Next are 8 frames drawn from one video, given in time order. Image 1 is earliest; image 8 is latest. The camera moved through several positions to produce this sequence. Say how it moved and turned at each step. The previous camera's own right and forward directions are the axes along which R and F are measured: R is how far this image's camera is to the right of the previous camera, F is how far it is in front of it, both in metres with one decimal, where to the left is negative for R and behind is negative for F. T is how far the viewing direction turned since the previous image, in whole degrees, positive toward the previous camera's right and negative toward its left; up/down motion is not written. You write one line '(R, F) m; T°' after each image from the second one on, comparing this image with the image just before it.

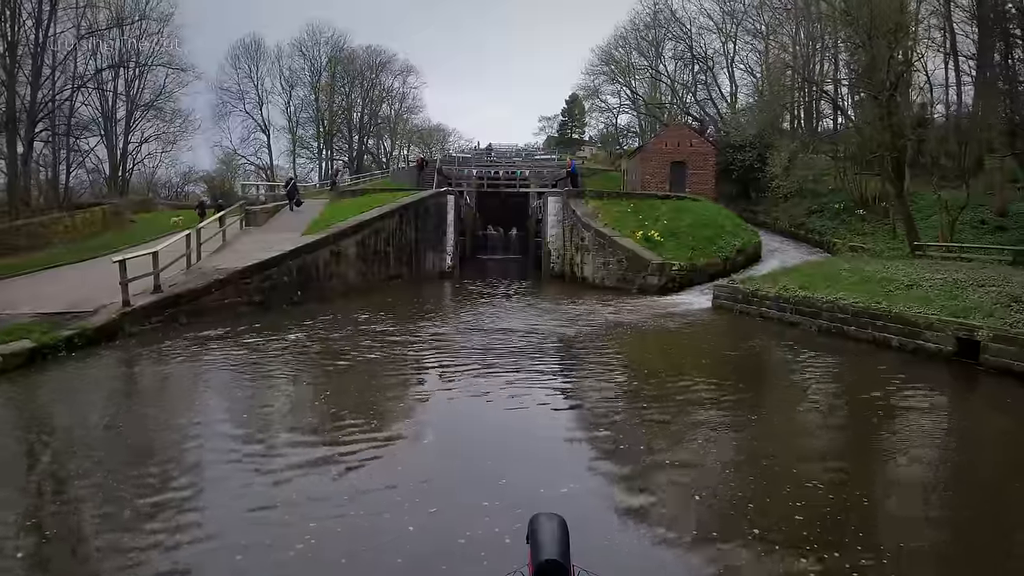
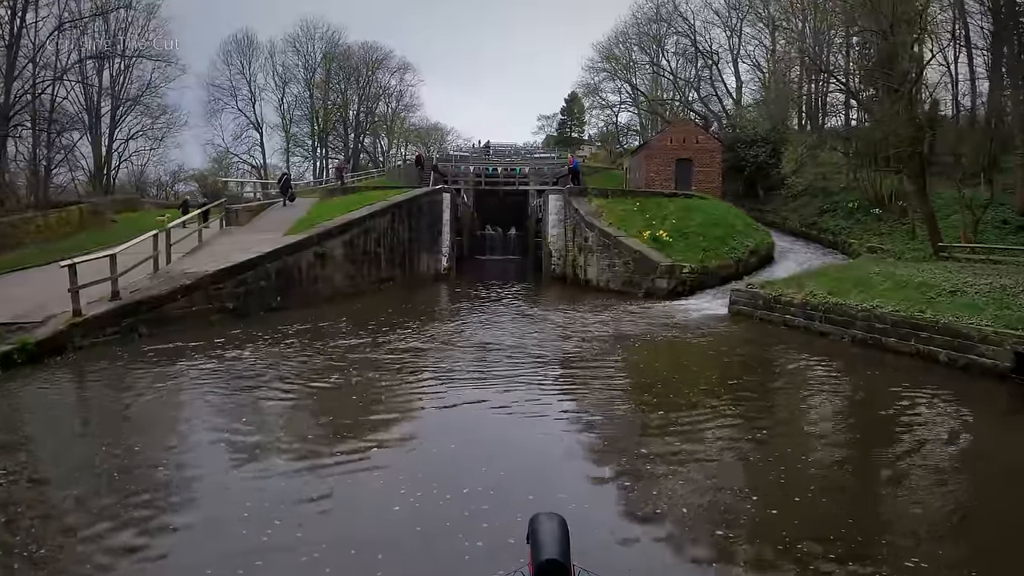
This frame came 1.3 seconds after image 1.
(0.0, +1.3) m; 0°
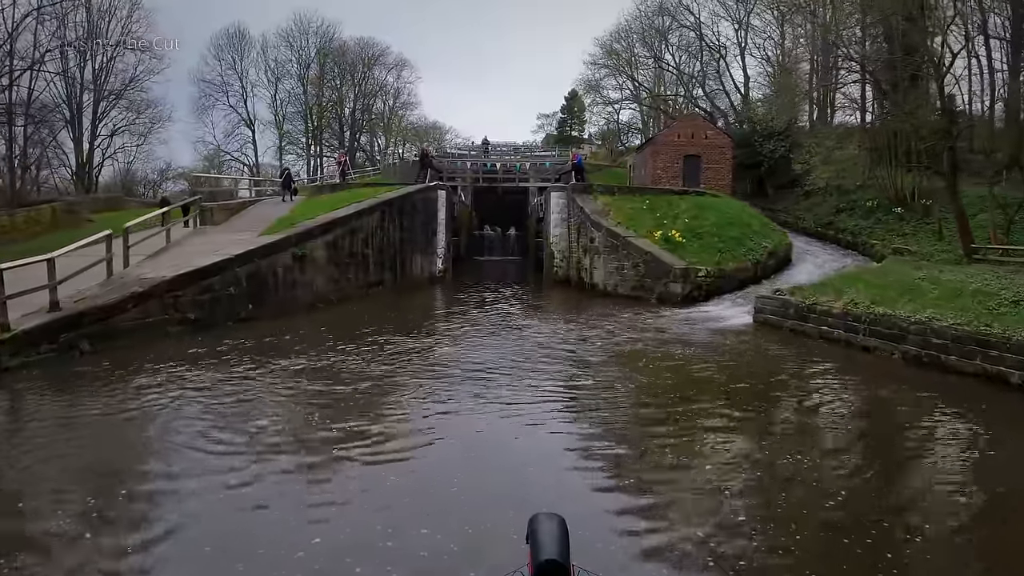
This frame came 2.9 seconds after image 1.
(0.0, +1.5) m; 0°
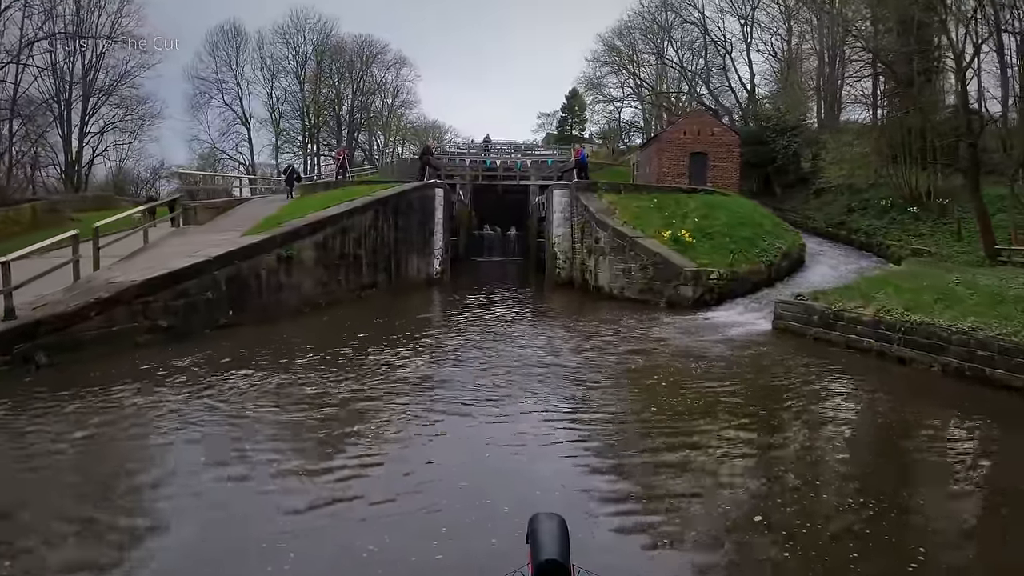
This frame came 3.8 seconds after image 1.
(0.0, +0.9) m; 0°
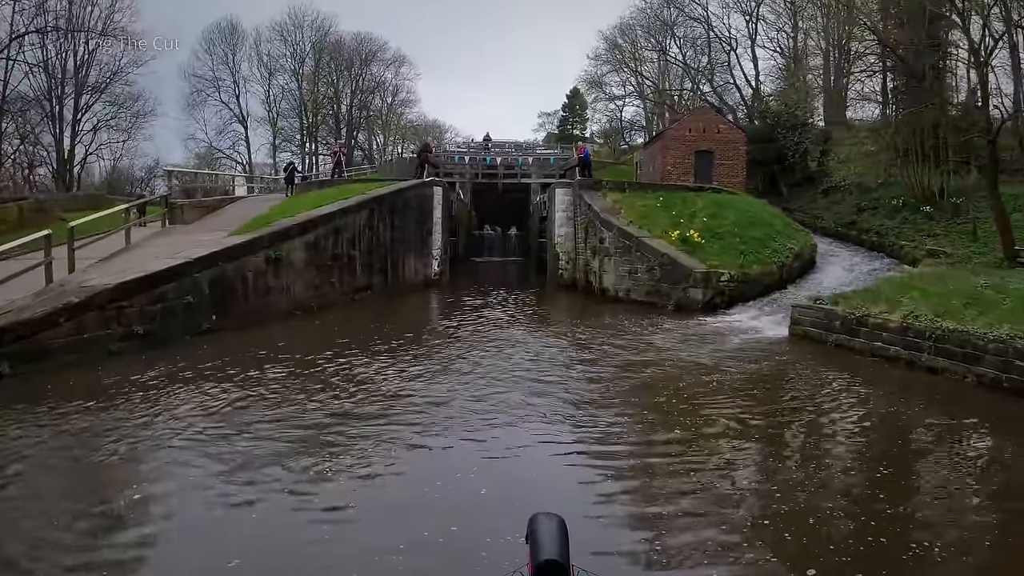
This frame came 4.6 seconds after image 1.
(0.0, +0.7) m; 0°
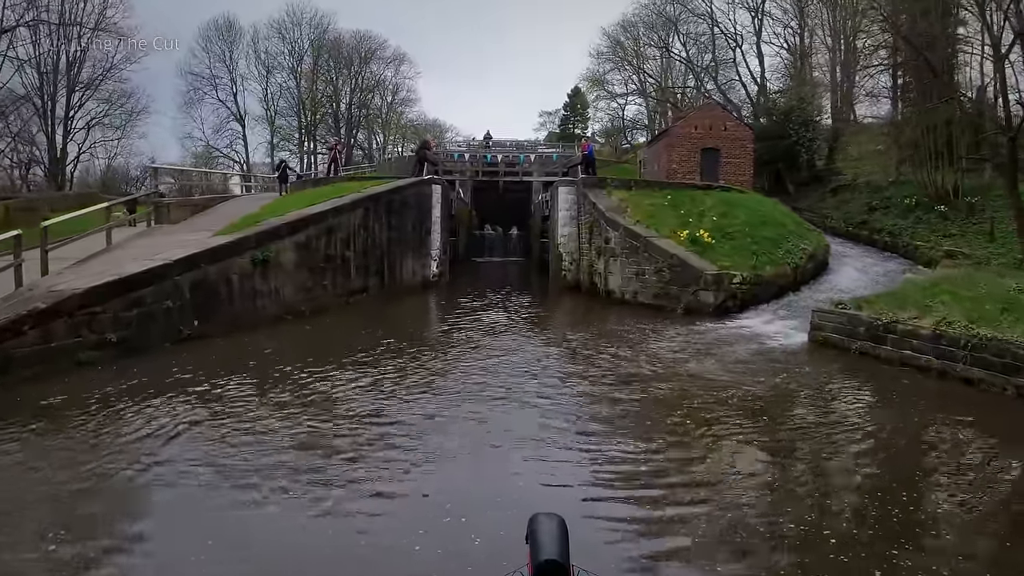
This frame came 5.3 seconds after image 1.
(0.0, +0.7) m; 0°
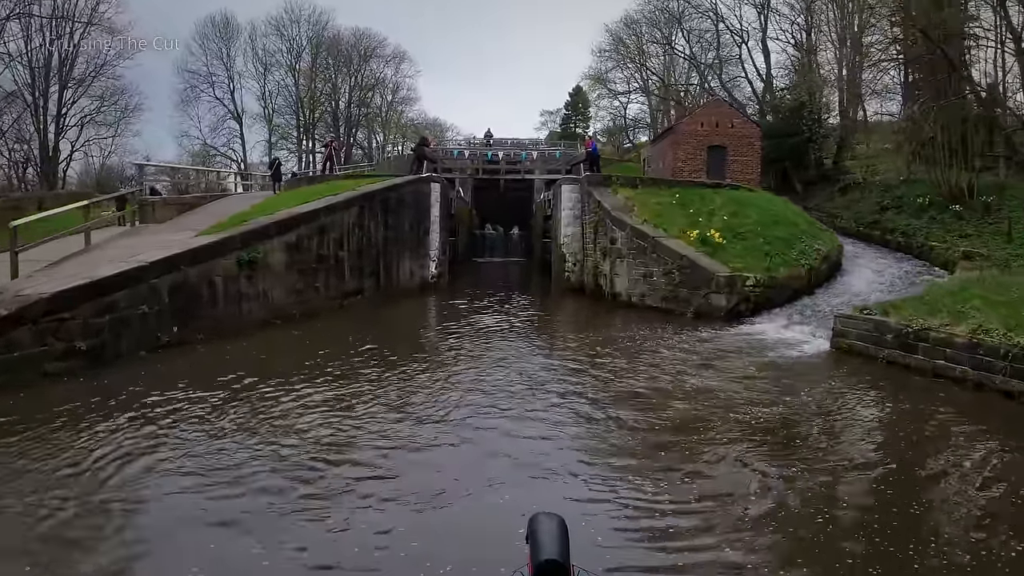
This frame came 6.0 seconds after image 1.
(0.0, +0.7) m; 0°
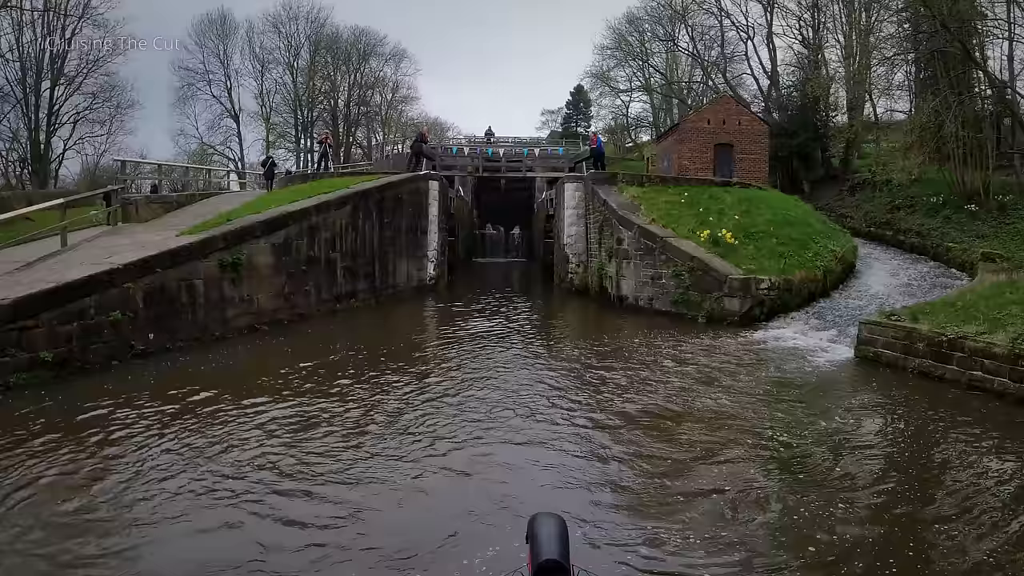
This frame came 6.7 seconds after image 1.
(0.0, +0.7) m; 0°
